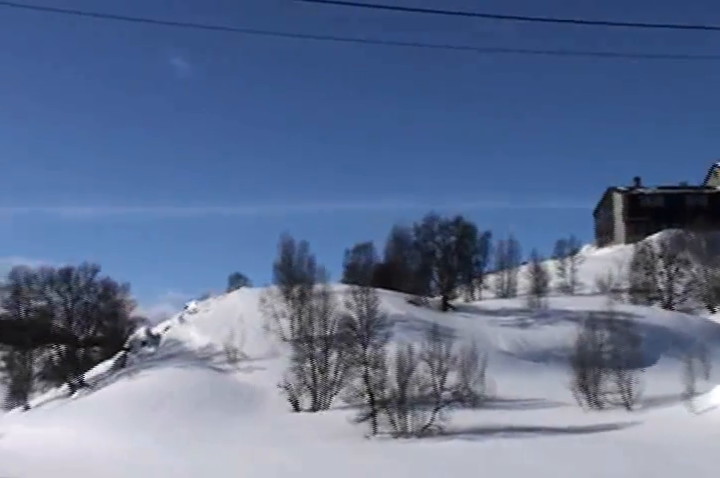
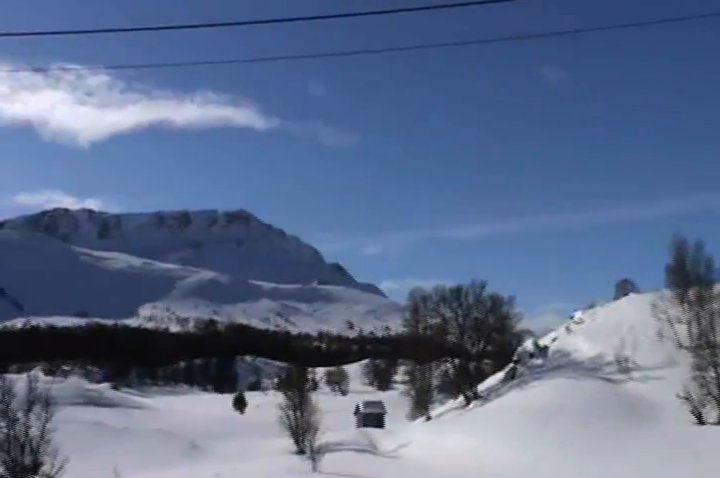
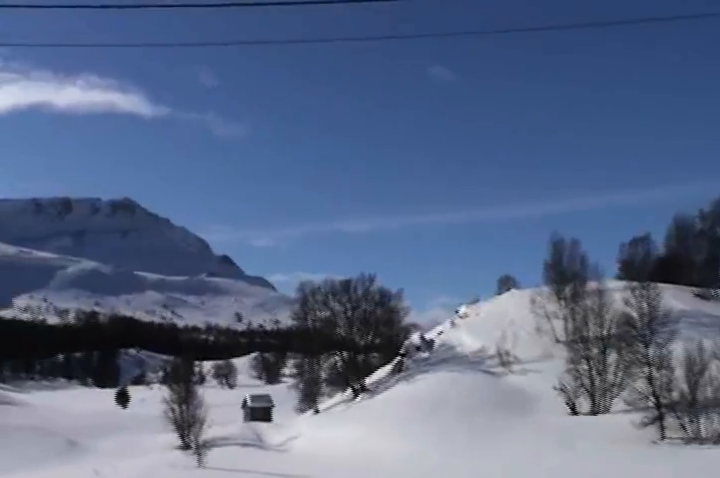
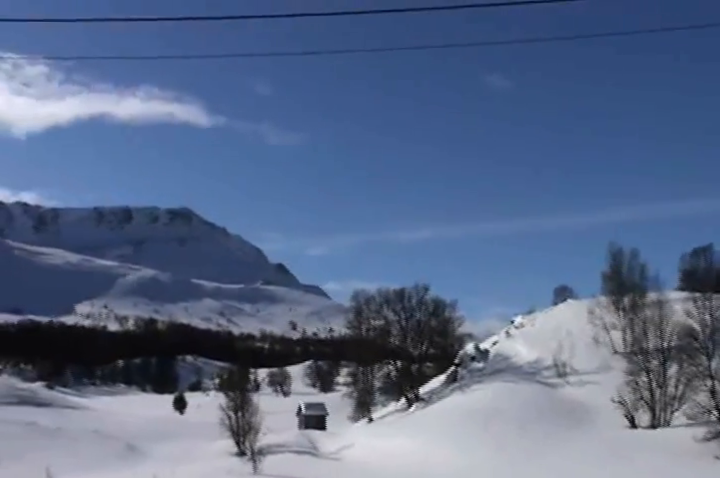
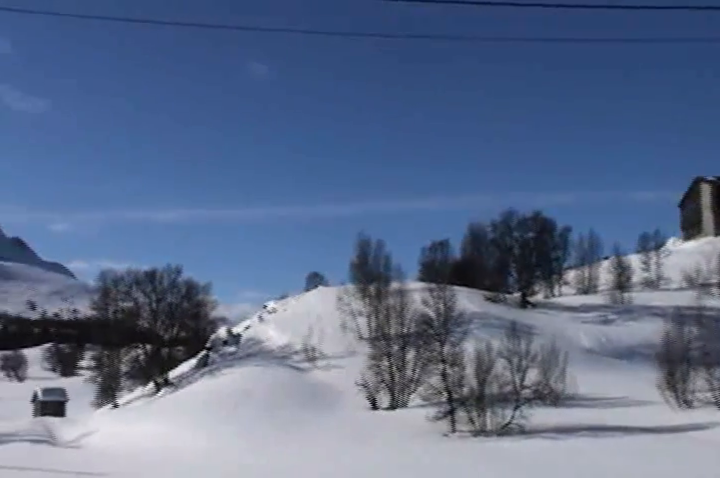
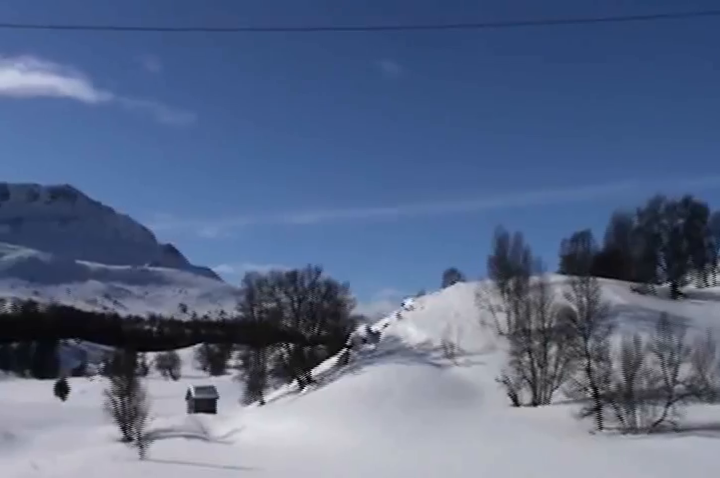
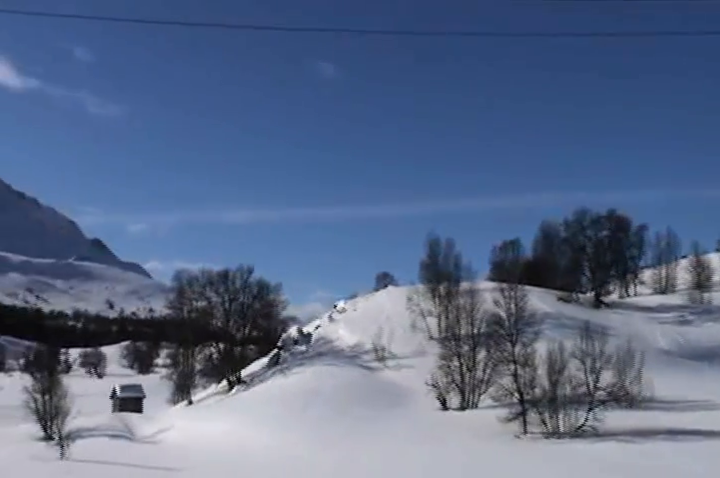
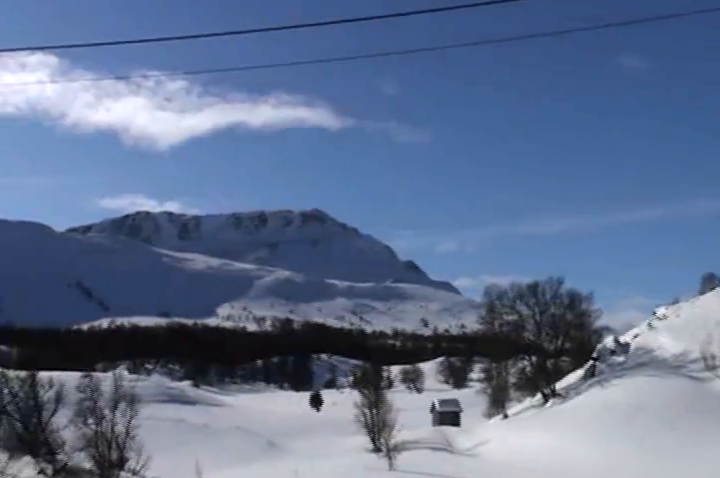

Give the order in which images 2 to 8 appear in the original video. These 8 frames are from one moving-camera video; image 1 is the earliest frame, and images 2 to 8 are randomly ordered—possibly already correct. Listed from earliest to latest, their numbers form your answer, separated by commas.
5, 7, 6, 3, 4, 2, 8
